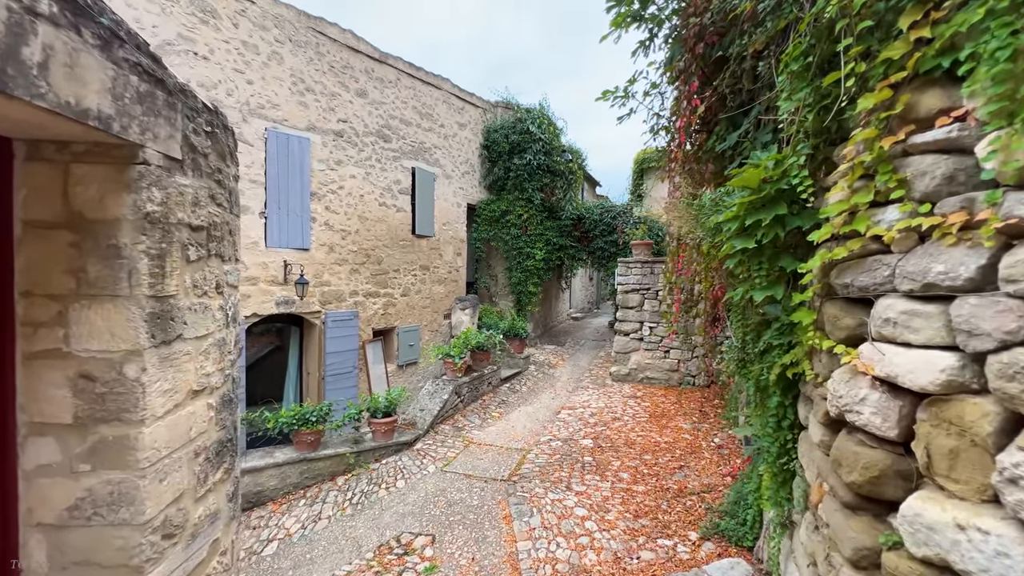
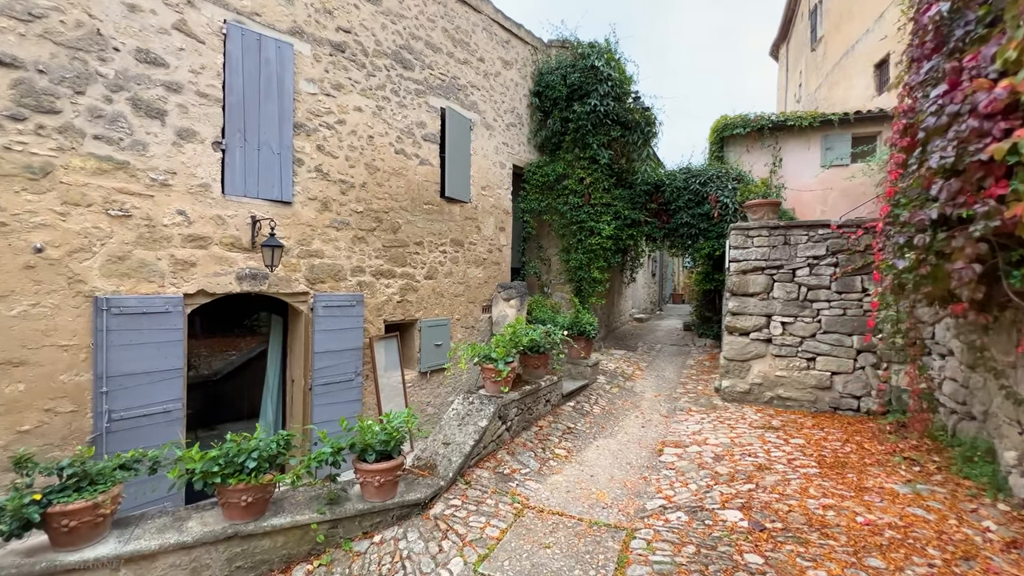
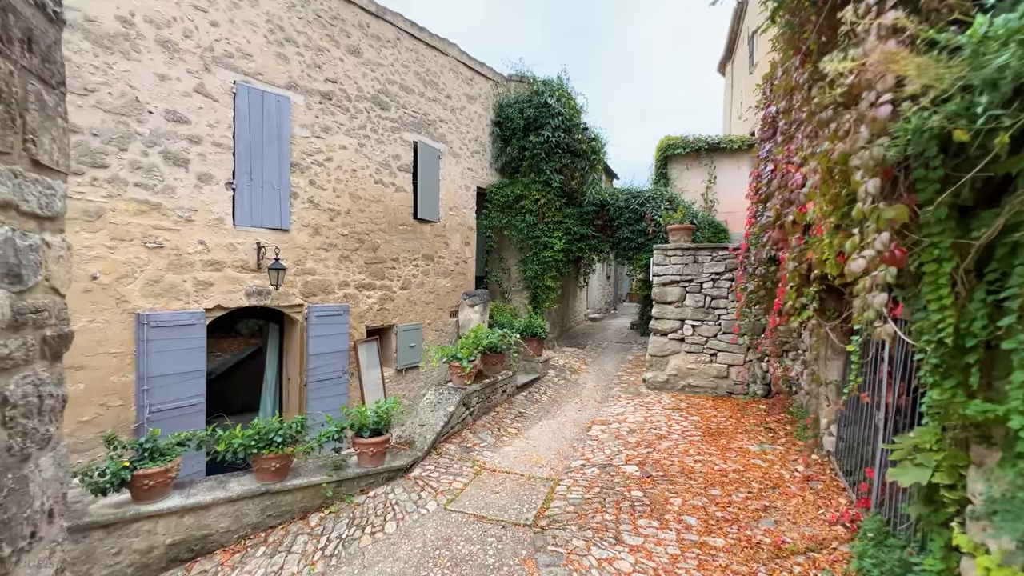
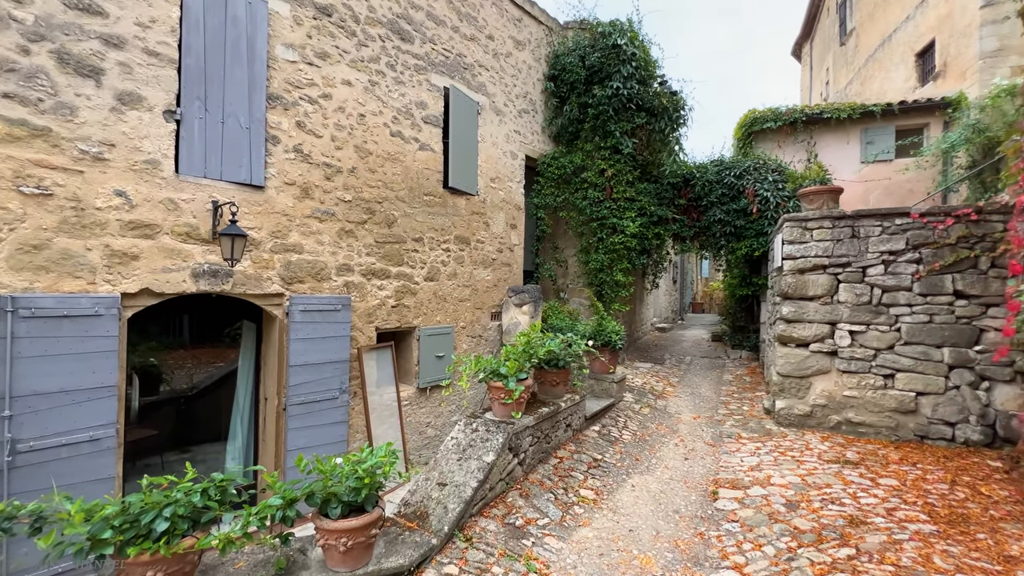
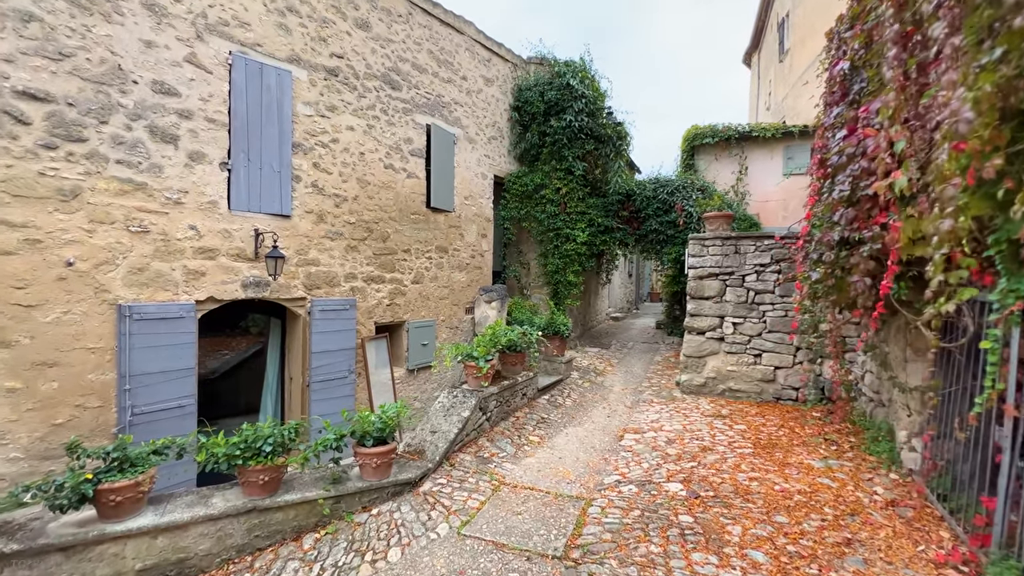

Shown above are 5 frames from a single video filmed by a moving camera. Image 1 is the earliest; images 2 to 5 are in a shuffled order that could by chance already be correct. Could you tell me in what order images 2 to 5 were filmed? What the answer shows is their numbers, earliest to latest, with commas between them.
3, 5, 2, 4
